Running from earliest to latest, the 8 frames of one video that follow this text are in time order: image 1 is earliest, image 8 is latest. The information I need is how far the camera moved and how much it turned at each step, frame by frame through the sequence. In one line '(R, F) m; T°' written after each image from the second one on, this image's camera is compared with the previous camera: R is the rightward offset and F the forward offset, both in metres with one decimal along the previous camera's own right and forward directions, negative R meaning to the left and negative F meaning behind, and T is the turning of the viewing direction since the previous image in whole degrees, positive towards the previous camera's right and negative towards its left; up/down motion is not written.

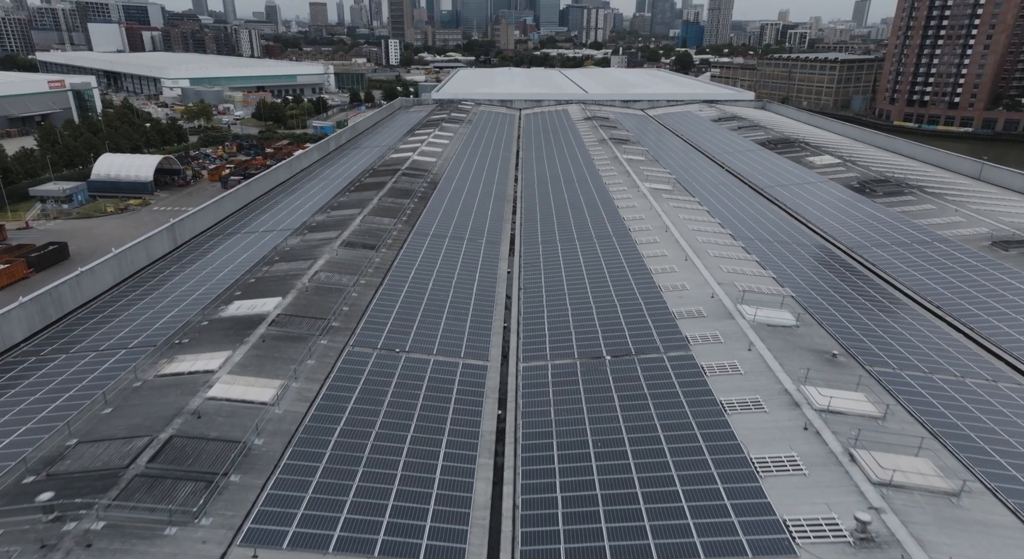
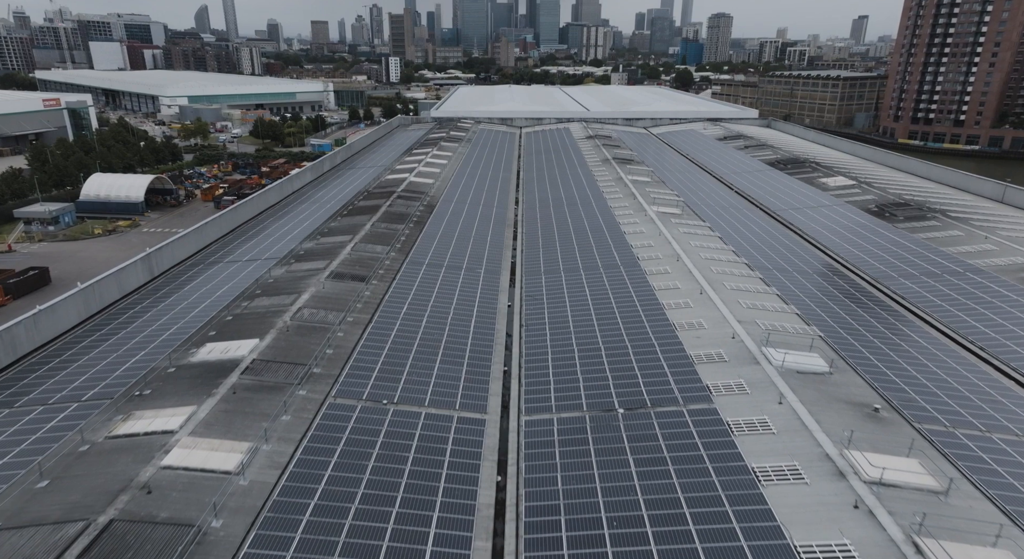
(0.0, +1.1) m; 0°
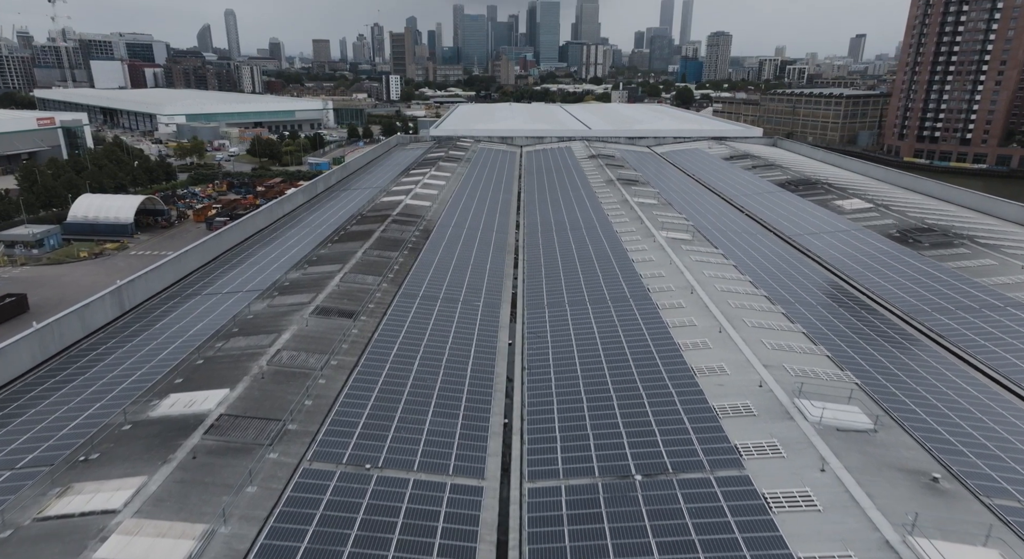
(0.0, +1.2) m; 0°
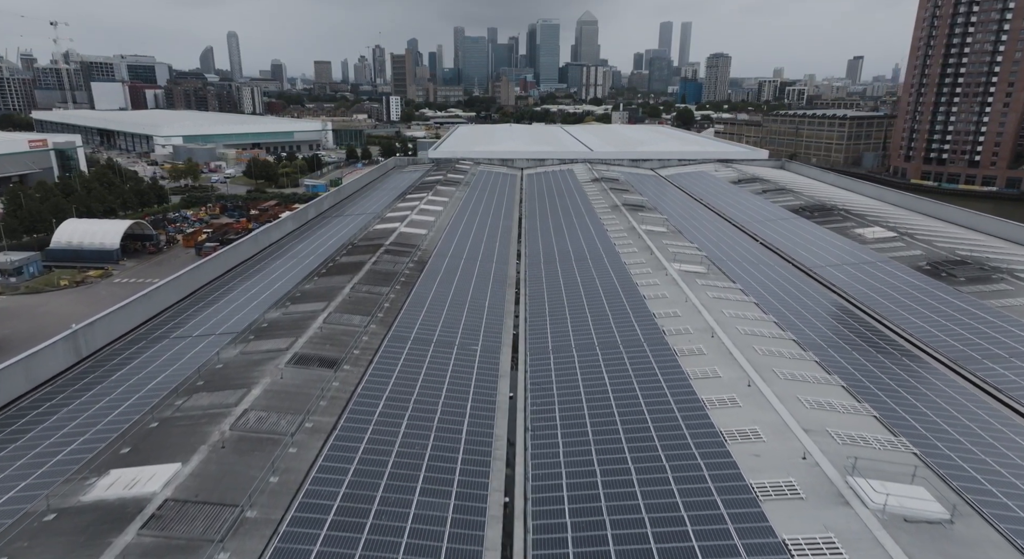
(0.0, +1.4) m; 0°
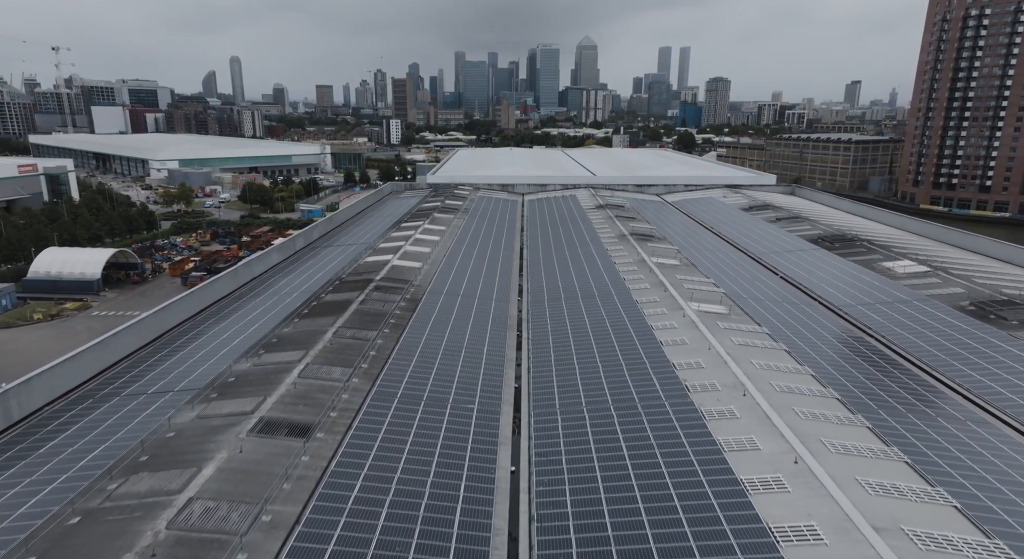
(0.0, +1.7) m; 0°
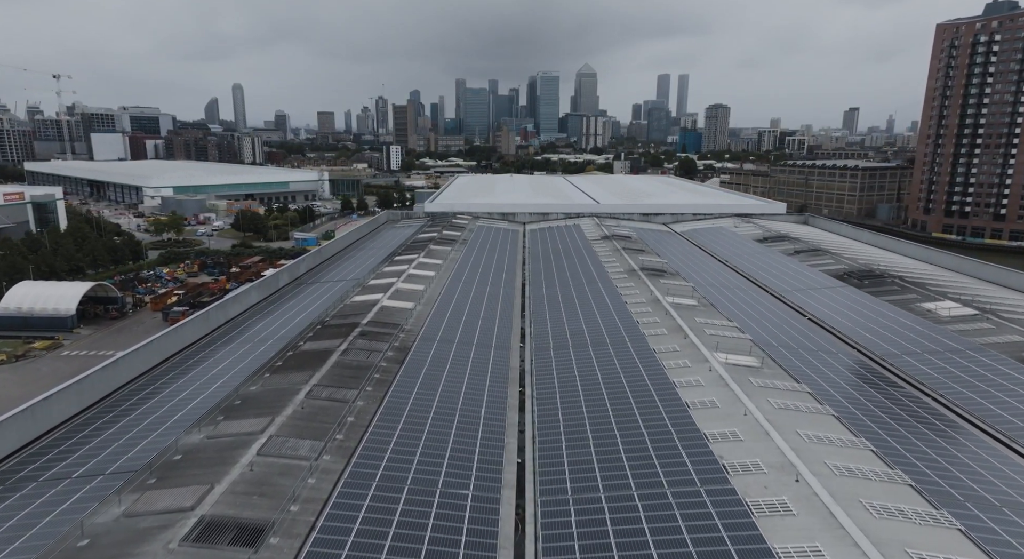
(0.0, +2.0) m; 0°
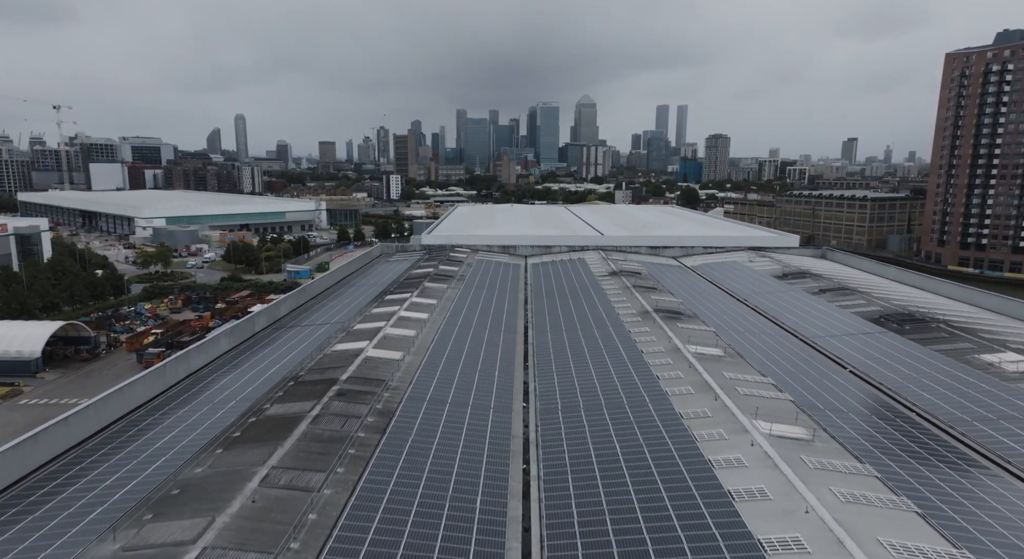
(0.0, +2.2) m; 0°
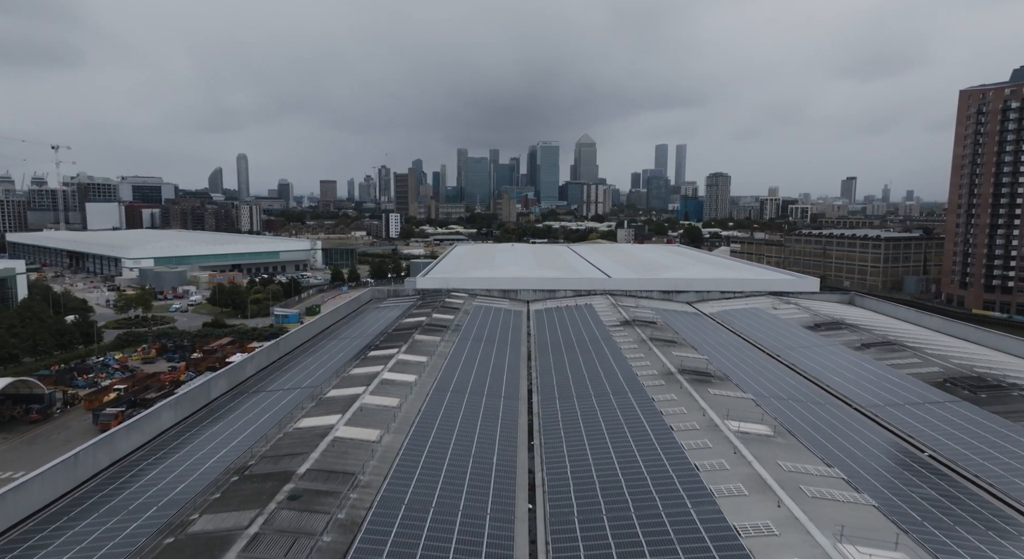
(0.0, +3.0) m; 0°
